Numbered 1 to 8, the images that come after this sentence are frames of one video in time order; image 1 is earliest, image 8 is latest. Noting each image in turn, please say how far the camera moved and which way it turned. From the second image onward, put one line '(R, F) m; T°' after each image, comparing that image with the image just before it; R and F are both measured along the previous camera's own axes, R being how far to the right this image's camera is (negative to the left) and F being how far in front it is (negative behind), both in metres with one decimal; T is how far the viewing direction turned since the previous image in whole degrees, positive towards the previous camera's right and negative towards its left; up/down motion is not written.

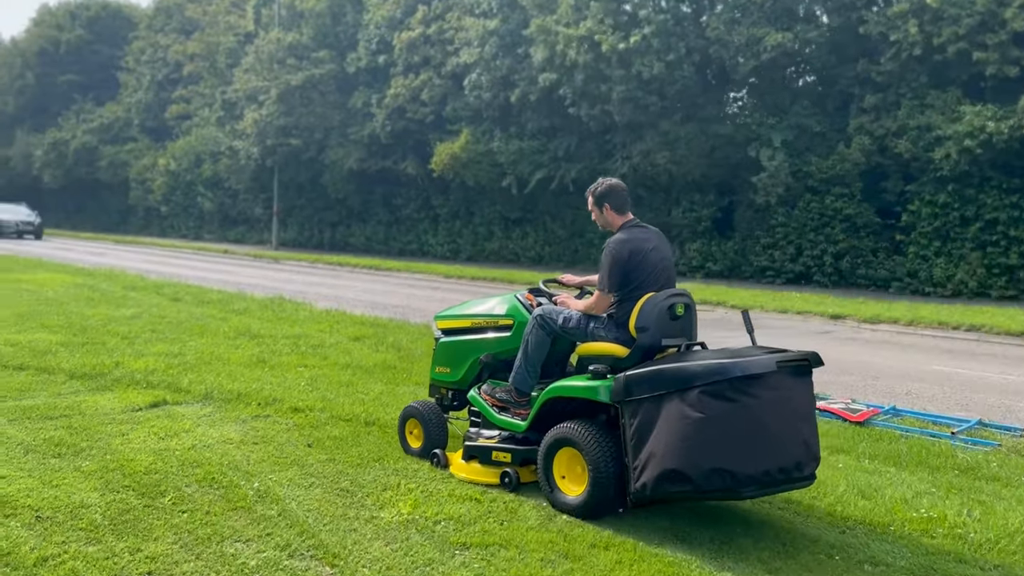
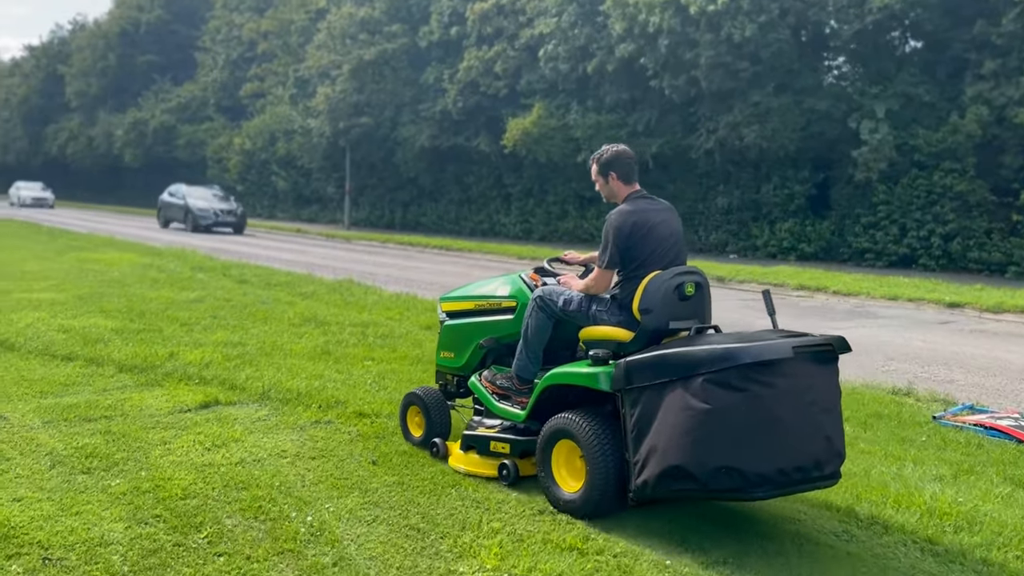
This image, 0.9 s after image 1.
(-0.2, +1.0) m; -5°
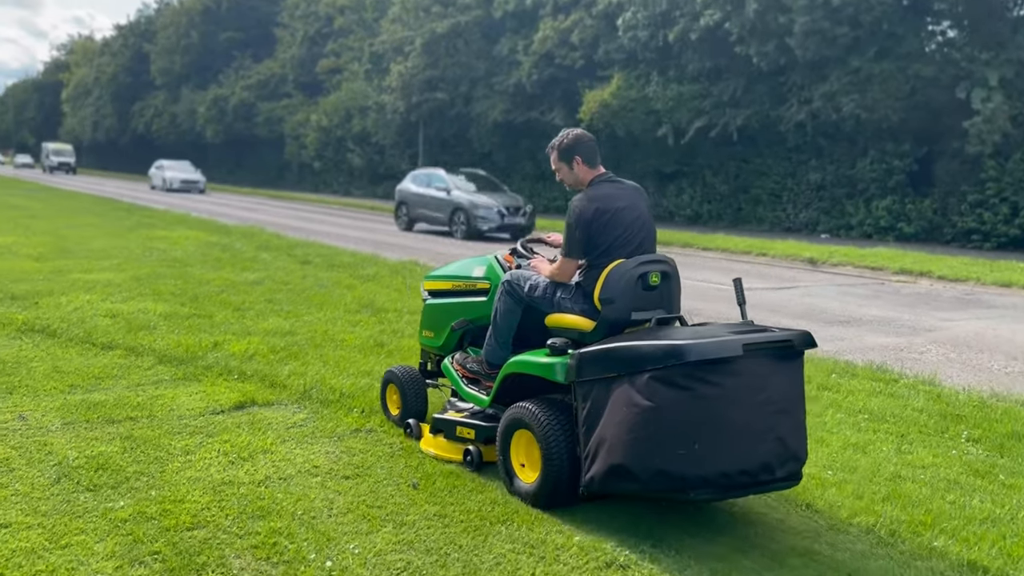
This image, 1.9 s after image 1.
(+0.1, +0.8) m; -5°
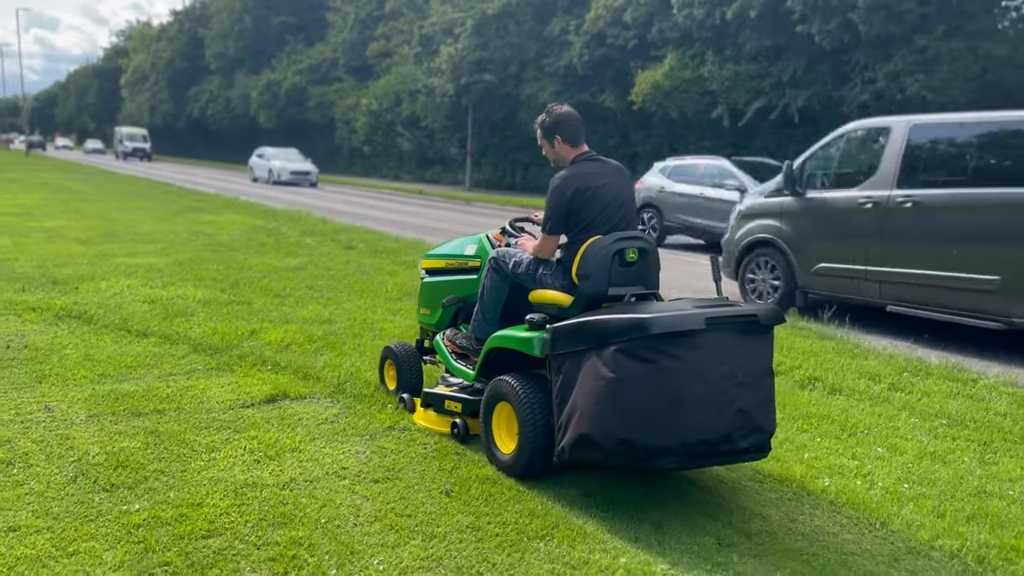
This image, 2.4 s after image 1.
(0.0, +0.4) m; -3°
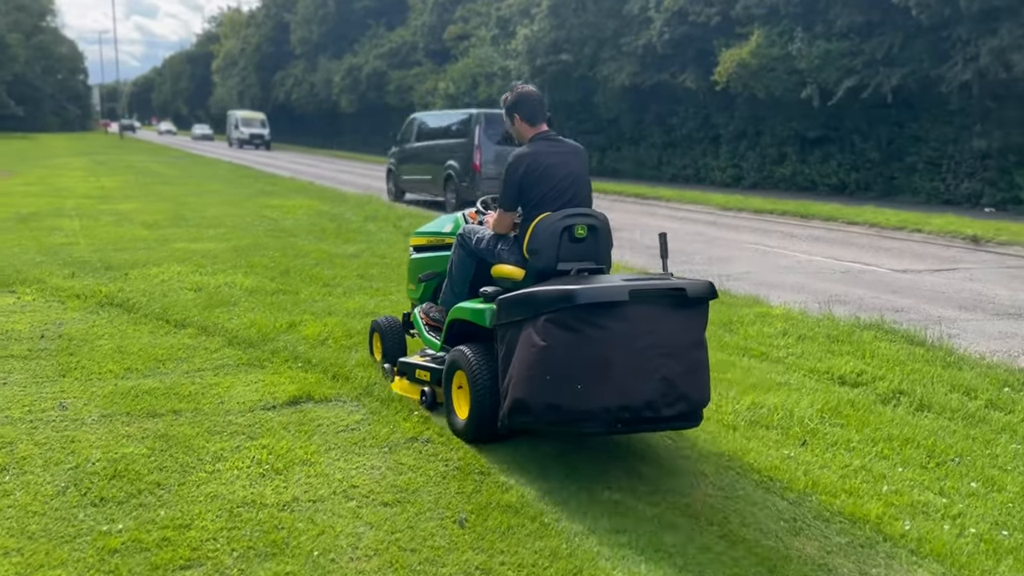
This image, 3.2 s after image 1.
(+0.2, +0.5) m; -5°
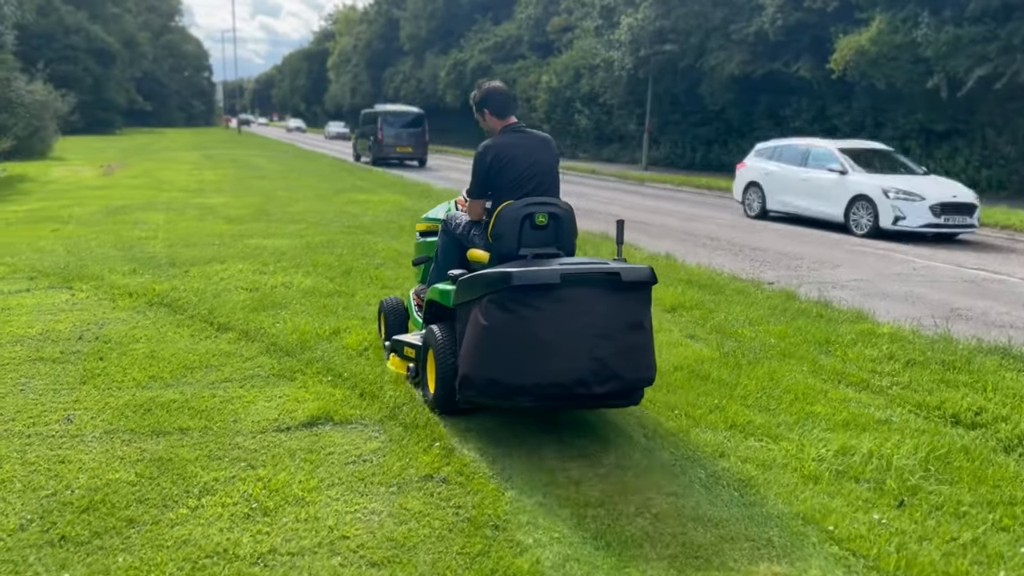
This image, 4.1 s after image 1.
(+0.3, +0.7) m; -7°
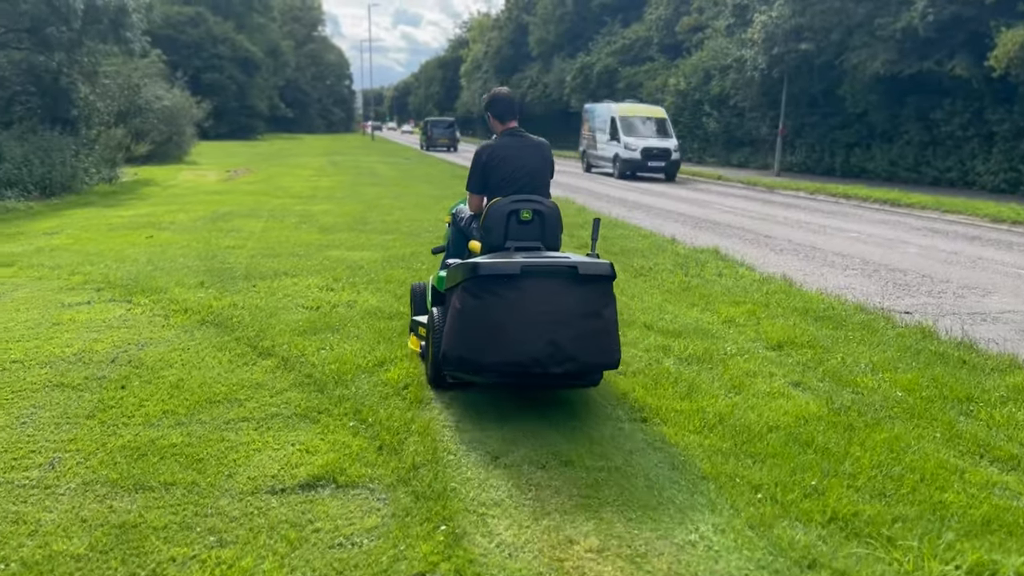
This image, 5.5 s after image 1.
(+0.4, +0.9) m; -8°
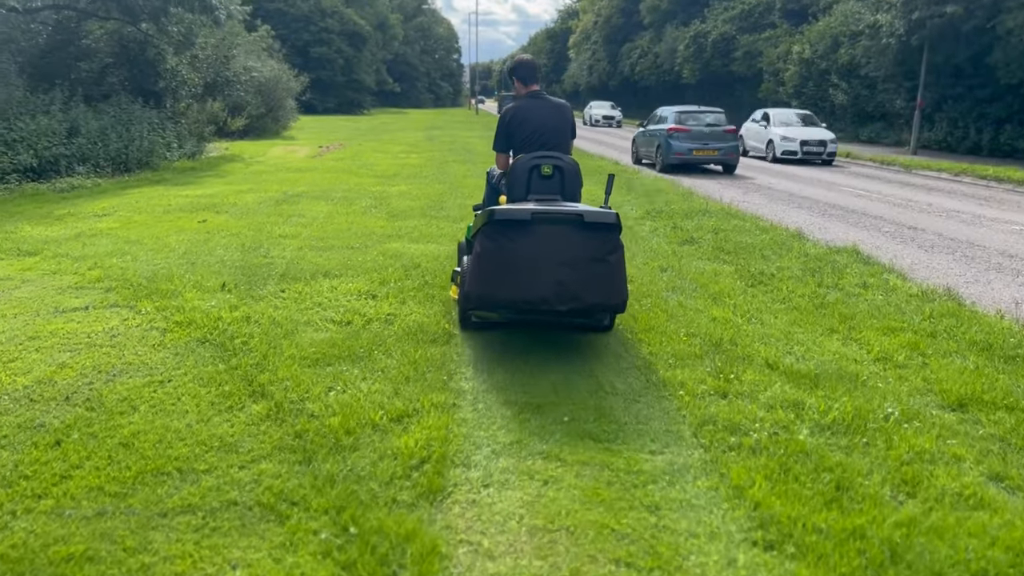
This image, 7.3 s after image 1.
(+0.2, +1.7) m; -7°
